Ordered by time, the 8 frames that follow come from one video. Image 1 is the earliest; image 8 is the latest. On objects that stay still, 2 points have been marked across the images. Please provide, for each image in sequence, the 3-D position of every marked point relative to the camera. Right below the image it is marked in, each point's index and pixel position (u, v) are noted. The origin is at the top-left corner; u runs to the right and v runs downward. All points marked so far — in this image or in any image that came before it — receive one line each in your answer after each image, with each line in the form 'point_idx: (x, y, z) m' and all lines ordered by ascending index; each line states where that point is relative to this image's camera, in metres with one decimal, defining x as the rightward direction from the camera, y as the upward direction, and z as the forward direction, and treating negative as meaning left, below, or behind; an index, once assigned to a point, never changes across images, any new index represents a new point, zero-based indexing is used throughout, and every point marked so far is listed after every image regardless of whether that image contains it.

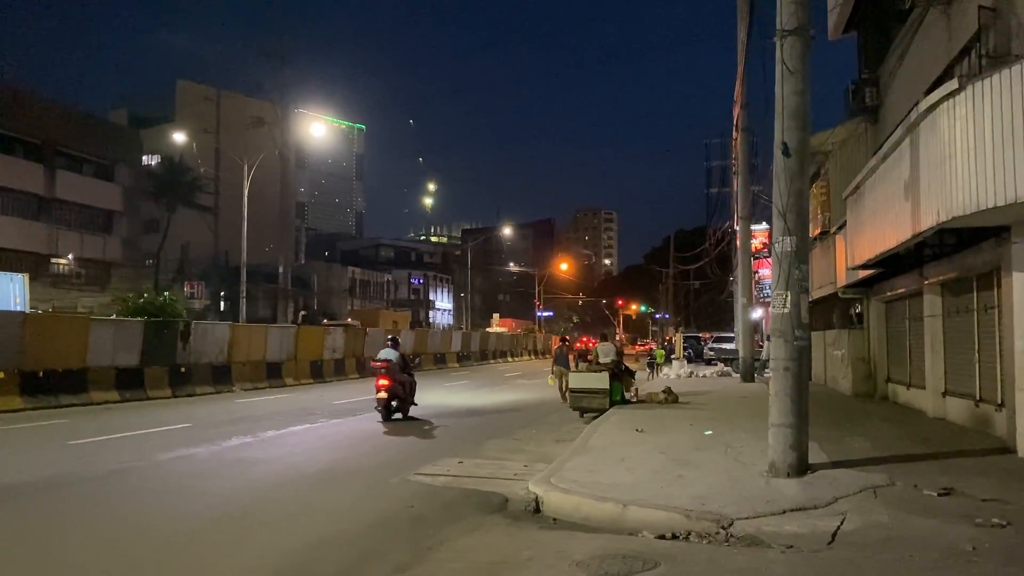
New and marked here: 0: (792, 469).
0: (+3.2, -2.1, +8.8) m
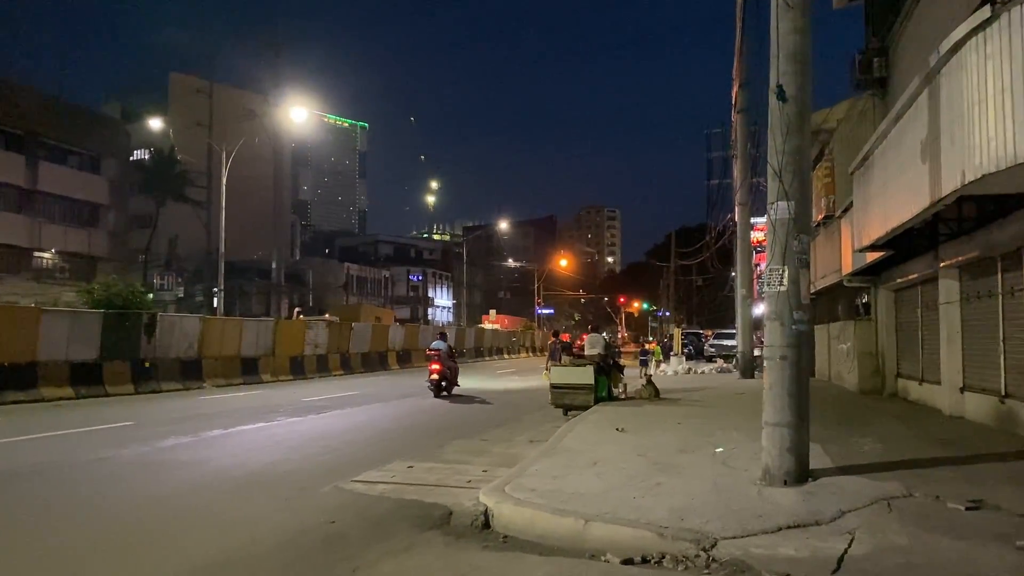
0: (+2.7, -1.8, +7.5) m
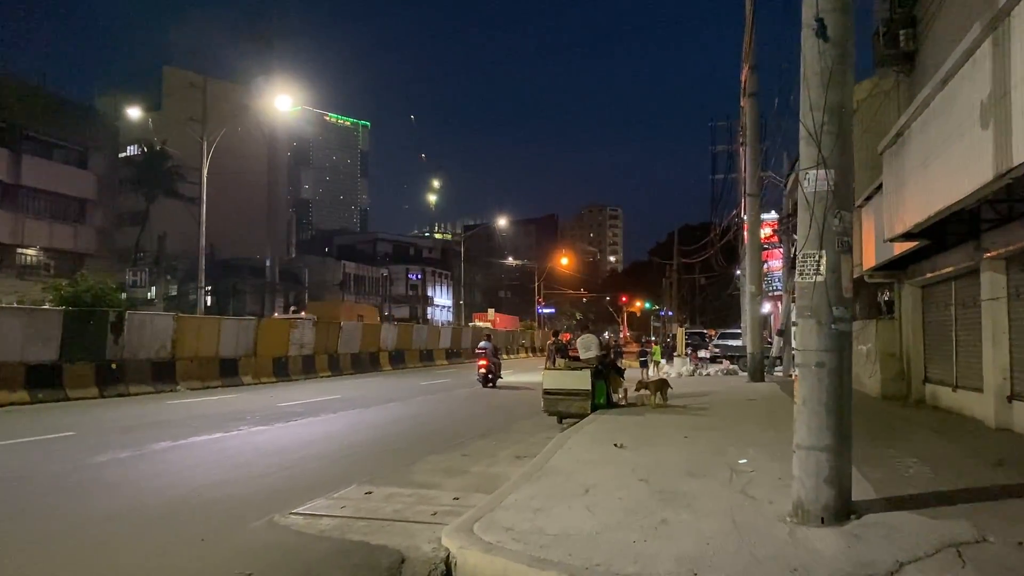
0: (+2.5, -1.8, +6.0) m
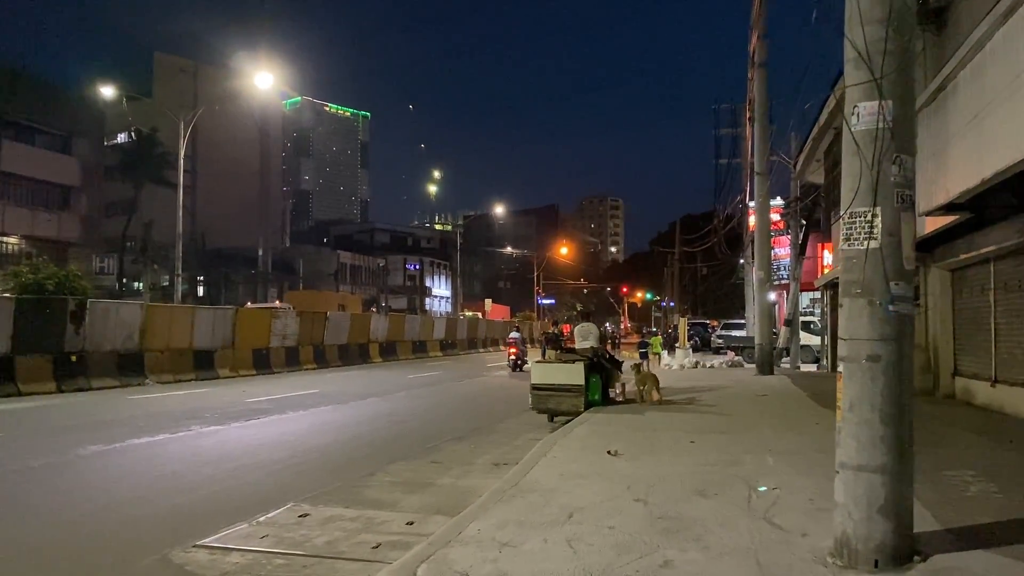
0: (+2.2, -1.6, +4.5) m
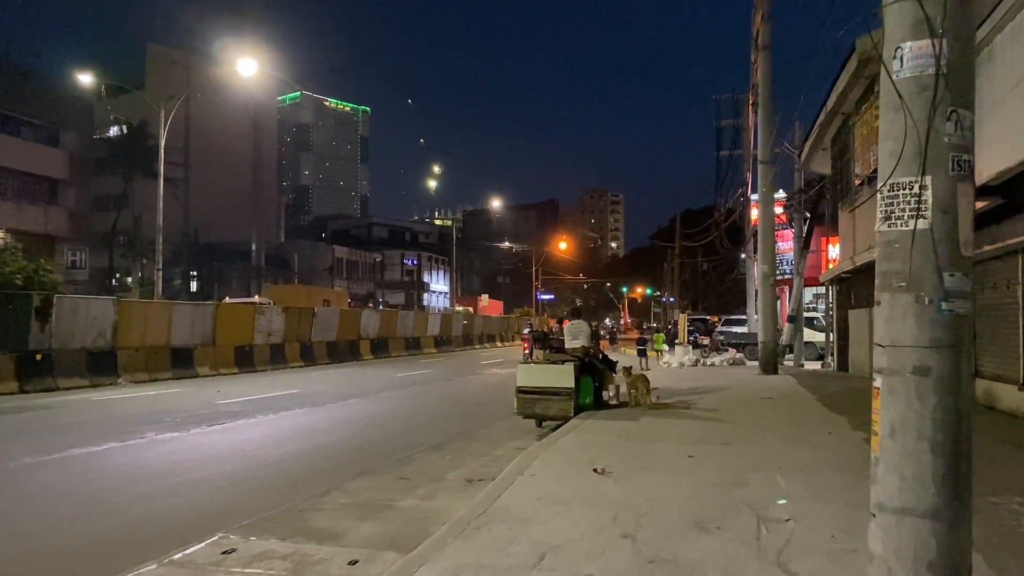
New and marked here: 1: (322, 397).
0: (+1.9, -1.5, +3.5) m
1: (-4.3, -2.5, +17.2) m
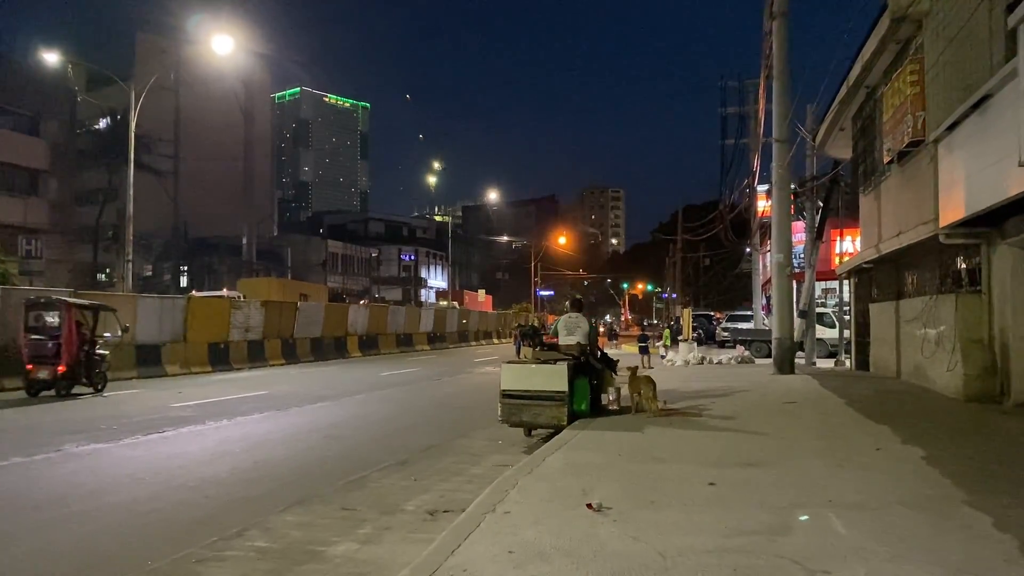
0: (+1.7, -1.4, +1.9) m
1: (-4.5, -2.3, +15.5) m
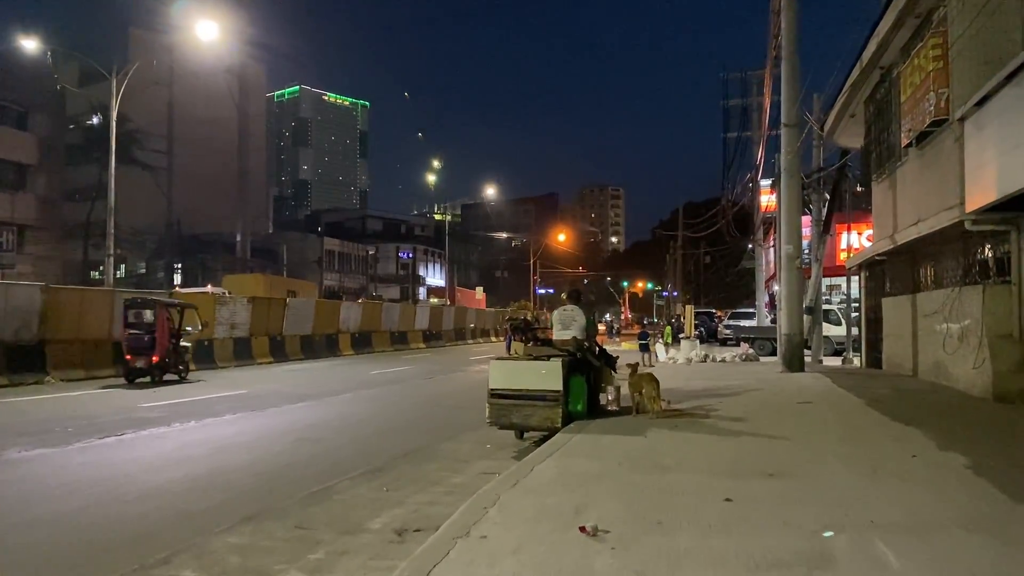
0: (+1.6, -1.3, +1.0) m
1: (-4.6, -2.1, +14.6) m
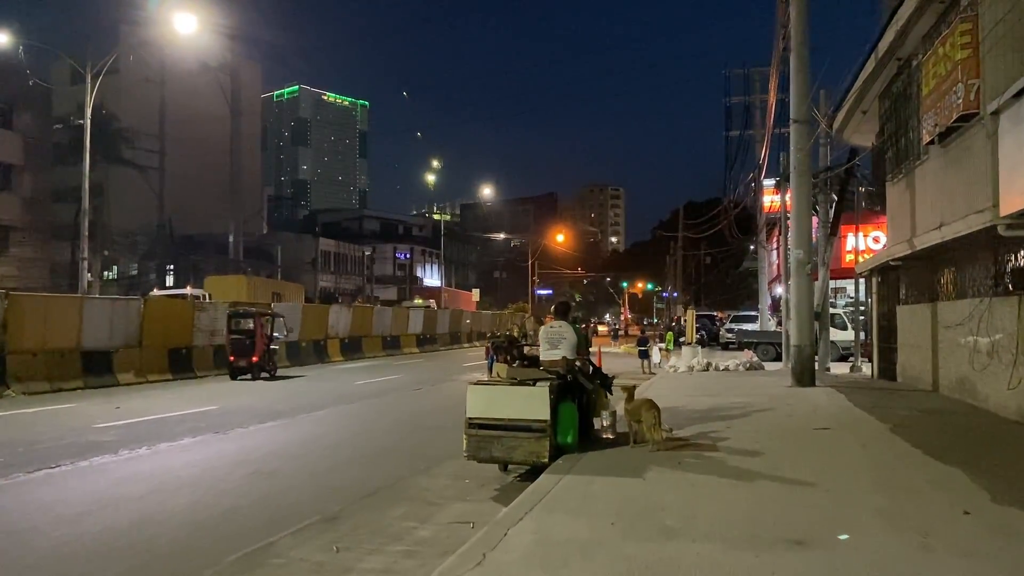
0: (+1.4, -1.4, -0.1) m
1: (-4.8, -2.3, +13.6) m
